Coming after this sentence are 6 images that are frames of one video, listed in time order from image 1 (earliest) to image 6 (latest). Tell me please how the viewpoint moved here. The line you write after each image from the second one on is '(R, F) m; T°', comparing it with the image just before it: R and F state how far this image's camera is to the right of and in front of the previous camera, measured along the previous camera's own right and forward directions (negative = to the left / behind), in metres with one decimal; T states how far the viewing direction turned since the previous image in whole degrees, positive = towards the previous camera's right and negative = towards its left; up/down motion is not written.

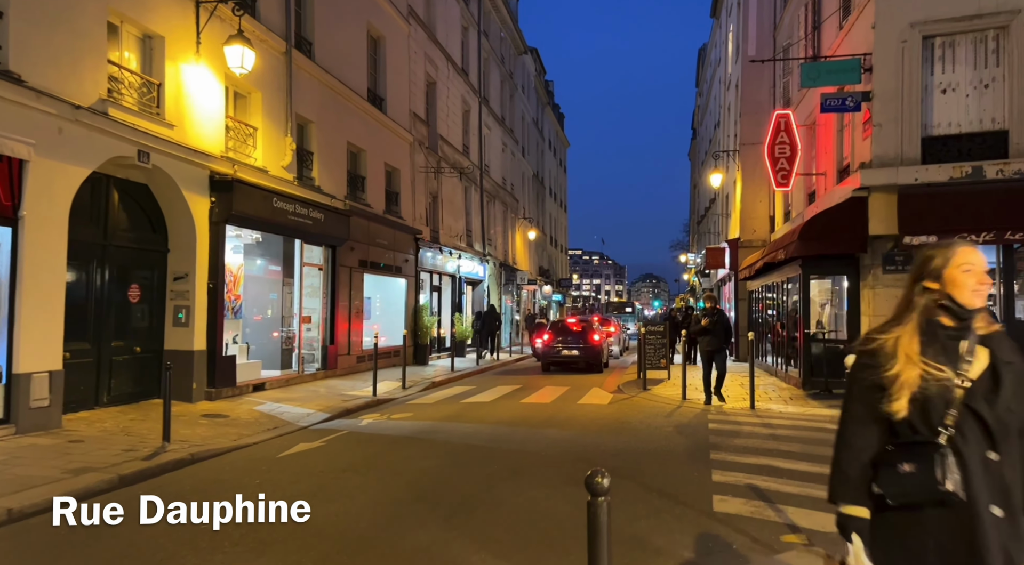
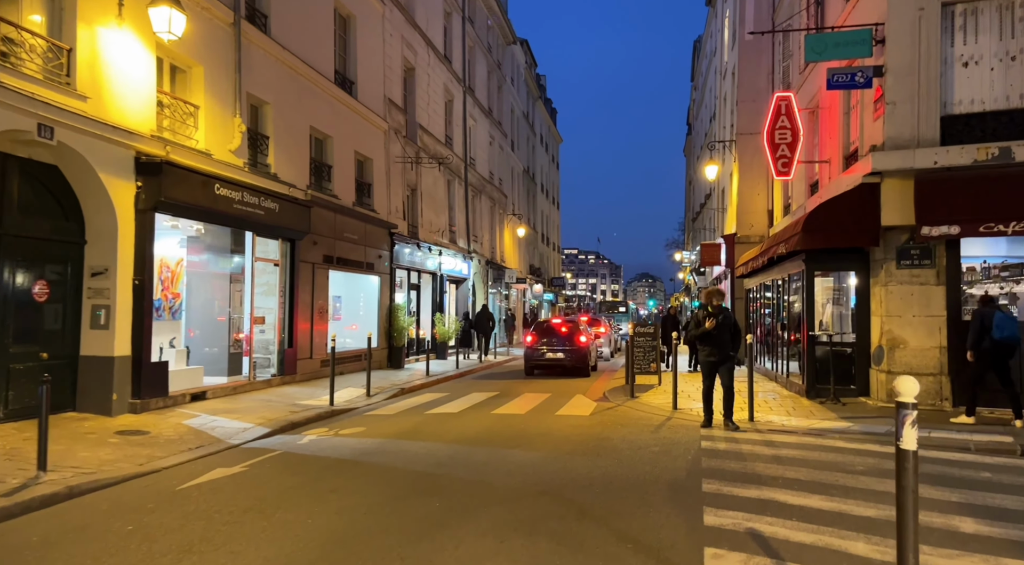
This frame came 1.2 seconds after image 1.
(+0.4, +1.4) m; 0°
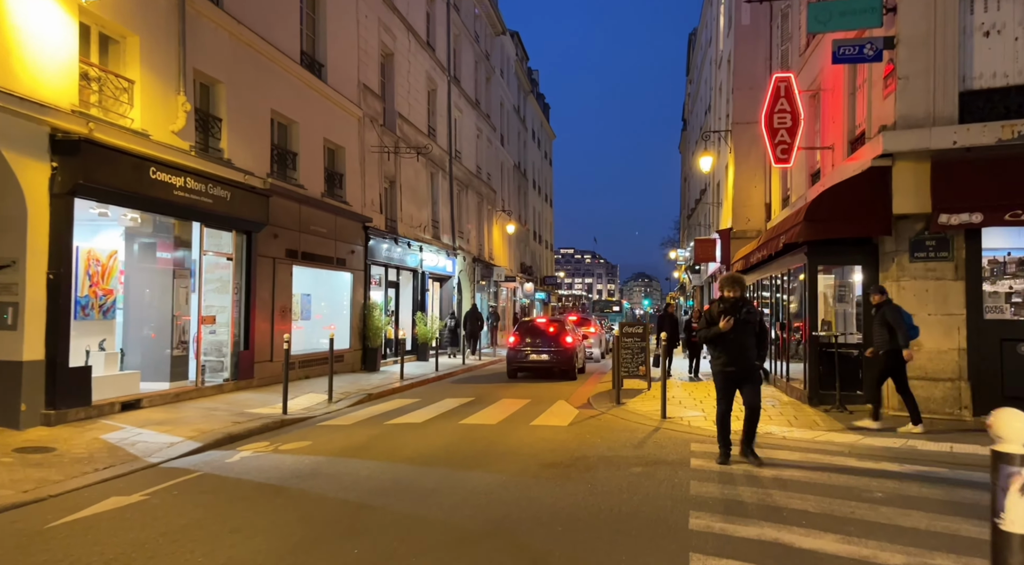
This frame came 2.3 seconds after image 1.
(+0.4, +1.2) m; 0°
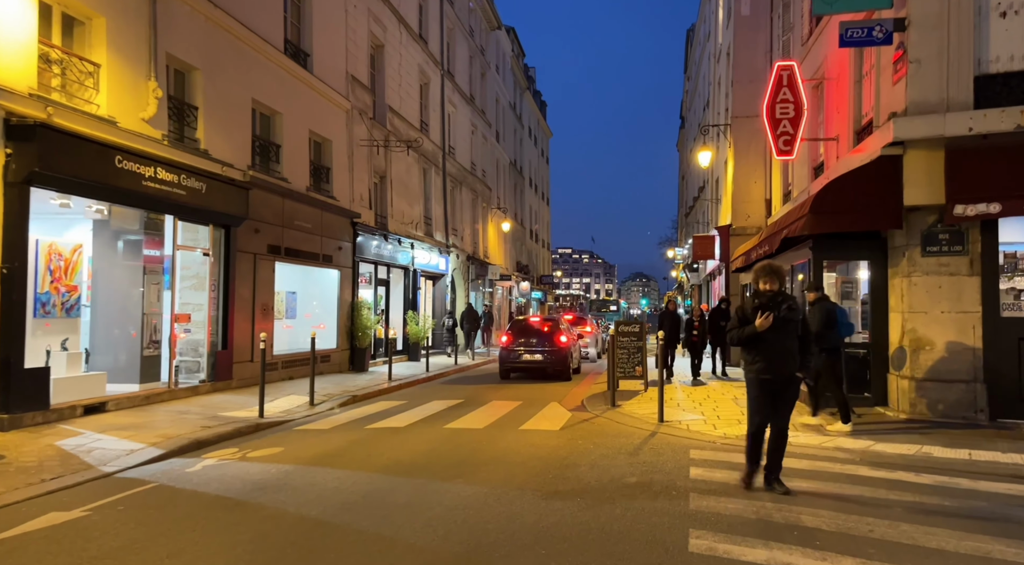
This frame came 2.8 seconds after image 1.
(+0.1, +0.6) m; 0°
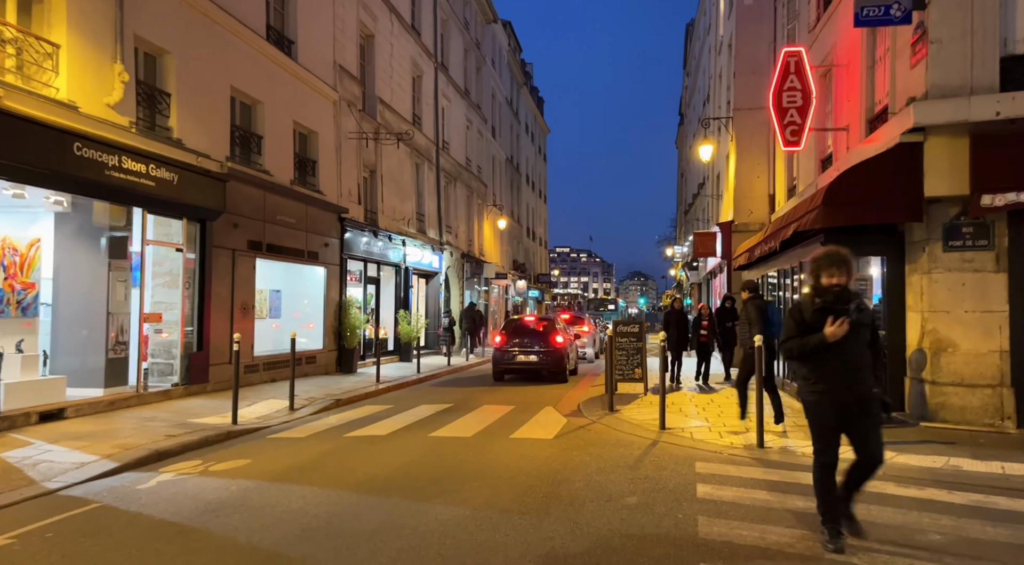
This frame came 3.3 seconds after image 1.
(+0.1, +0.7) m; 0°
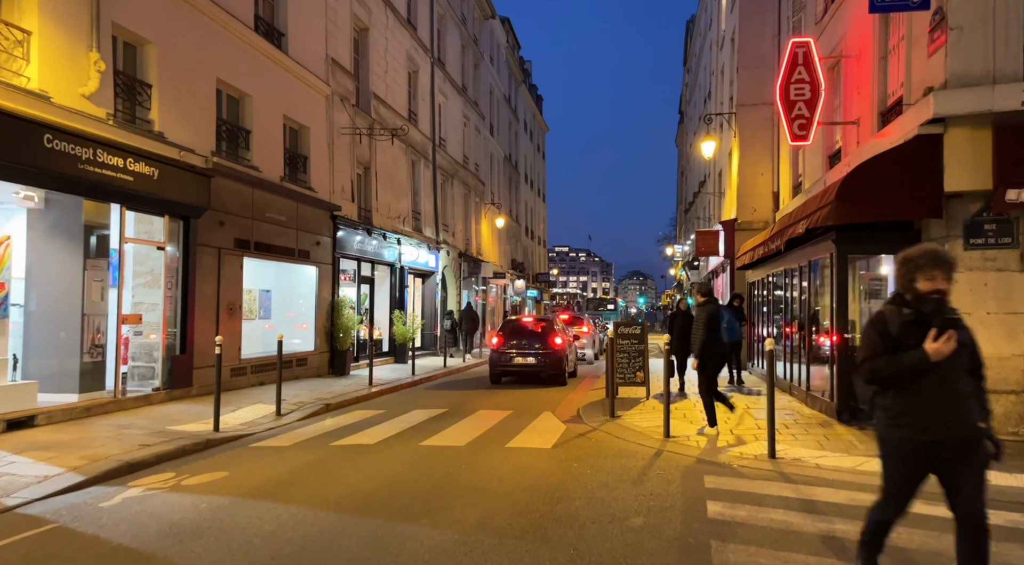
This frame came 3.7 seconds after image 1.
(0.0, +0.5) m; 0°
